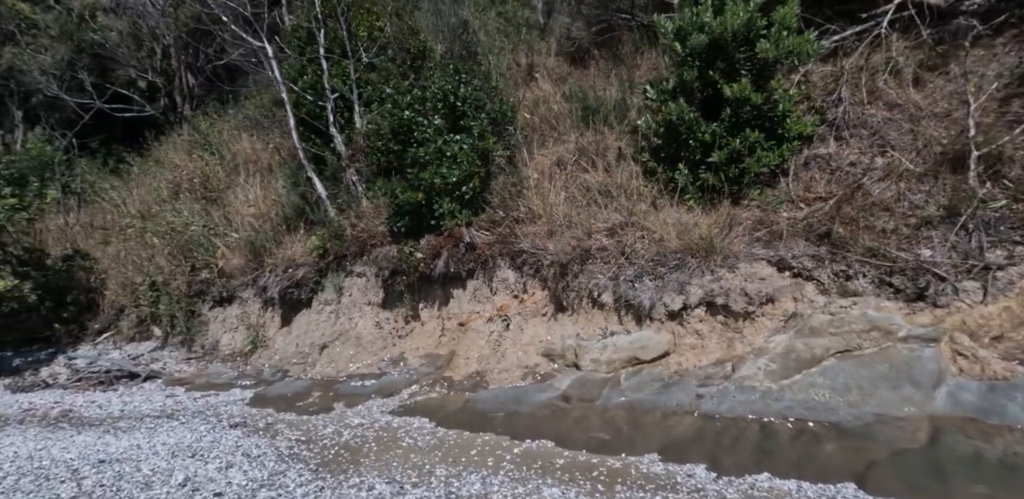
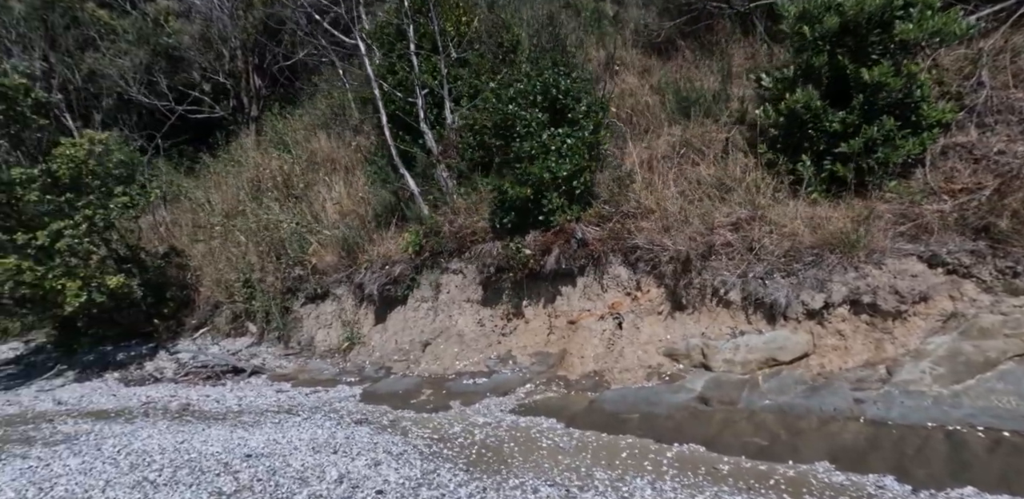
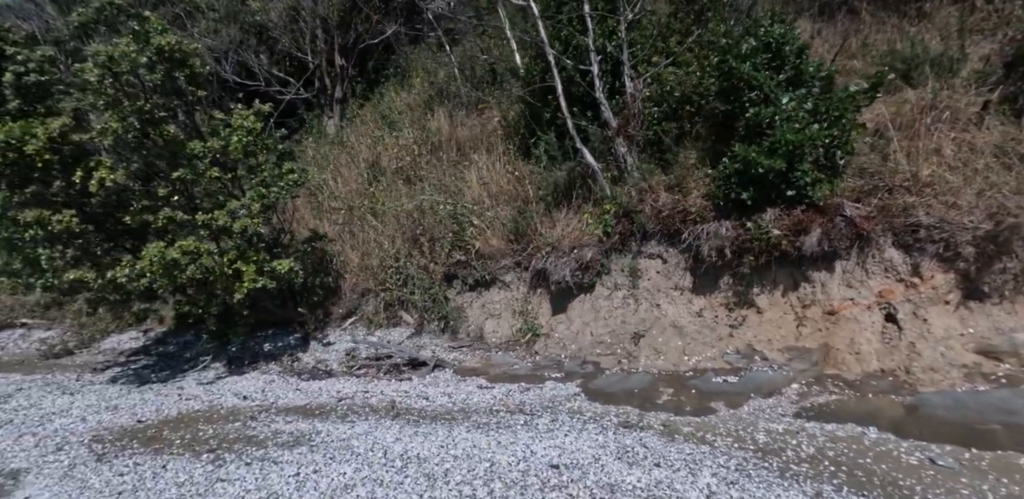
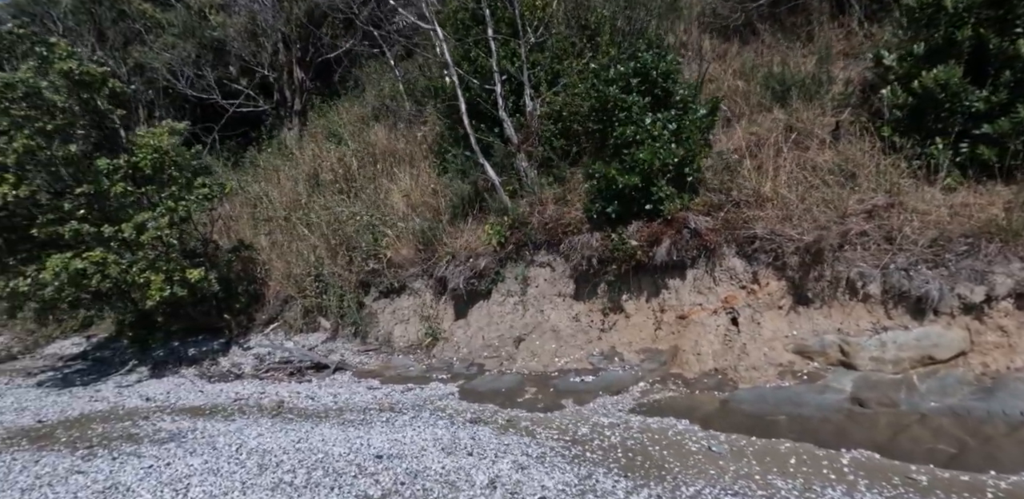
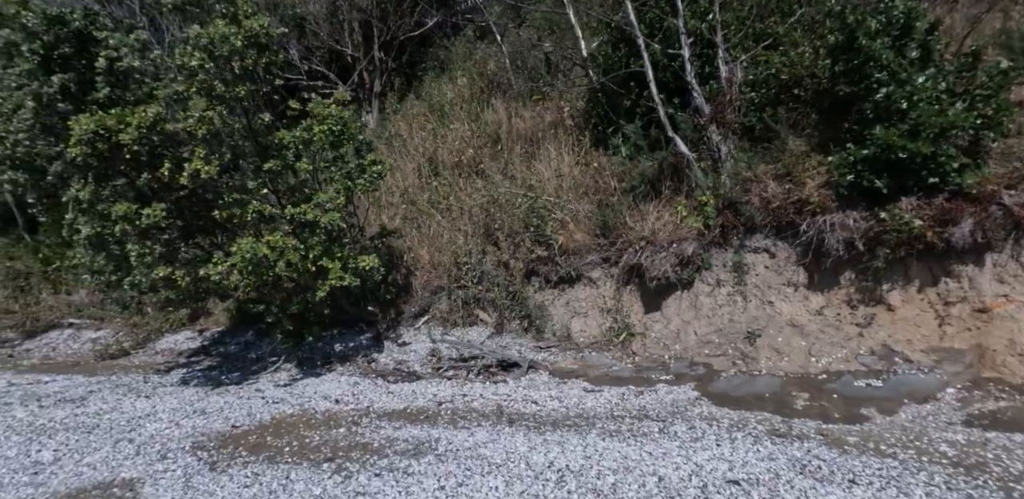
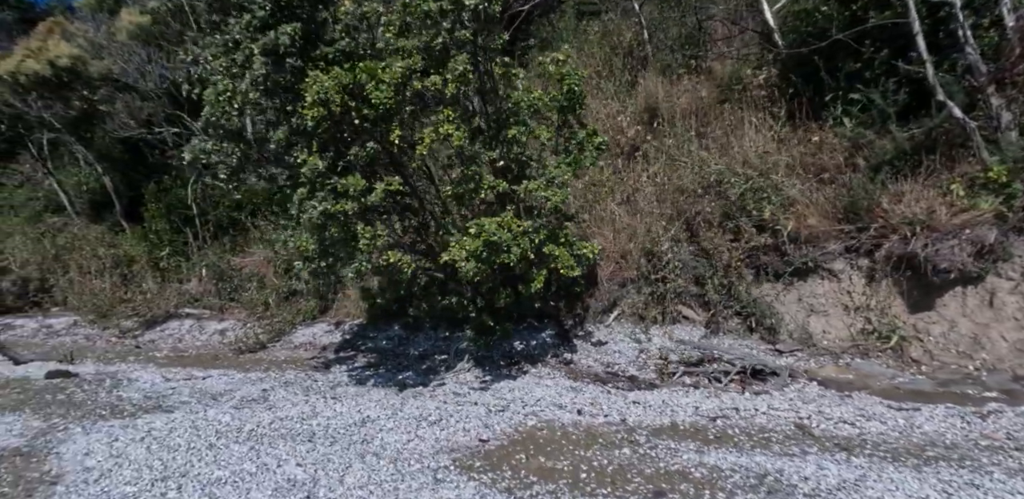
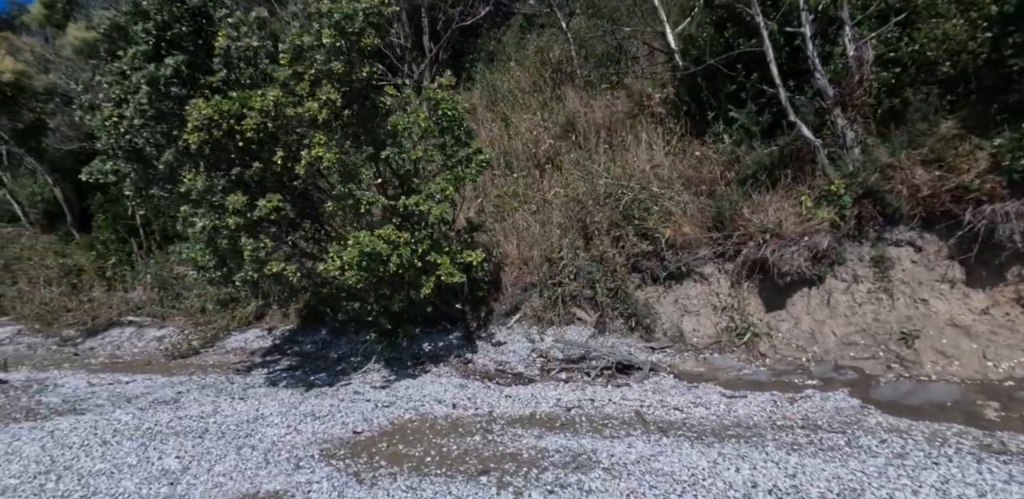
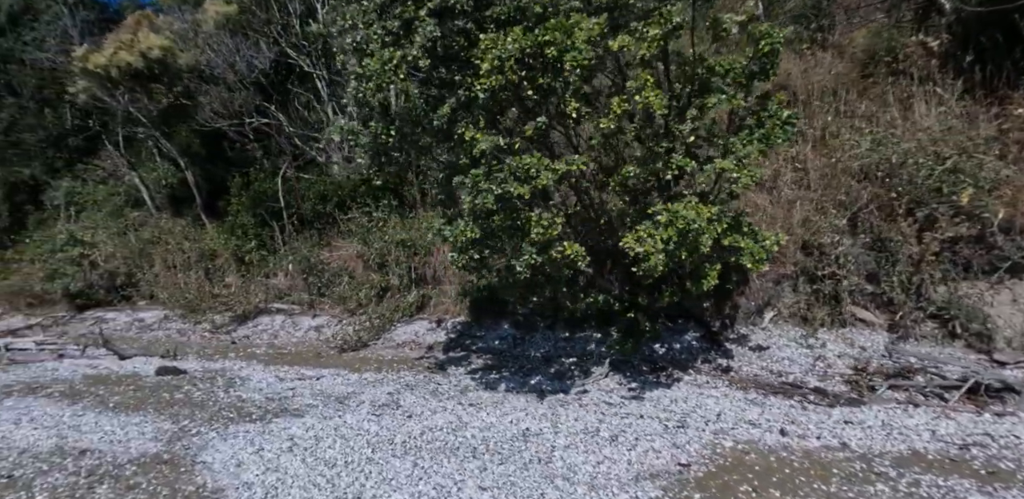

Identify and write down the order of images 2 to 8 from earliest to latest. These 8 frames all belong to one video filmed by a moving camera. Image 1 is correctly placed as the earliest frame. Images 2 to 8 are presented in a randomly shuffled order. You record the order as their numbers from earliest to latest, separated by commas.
2, 4, 3, 5, 7, 6, 8
